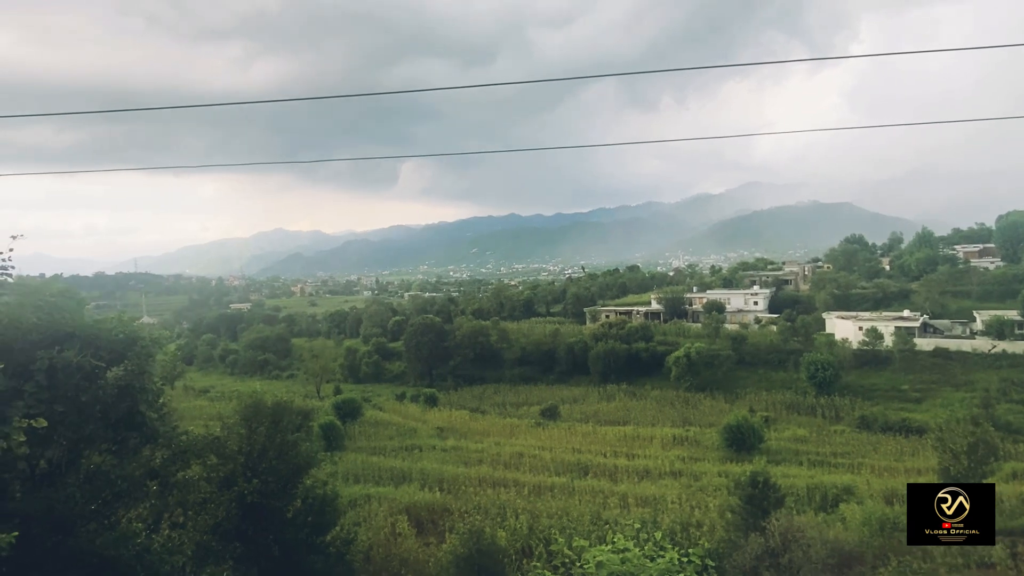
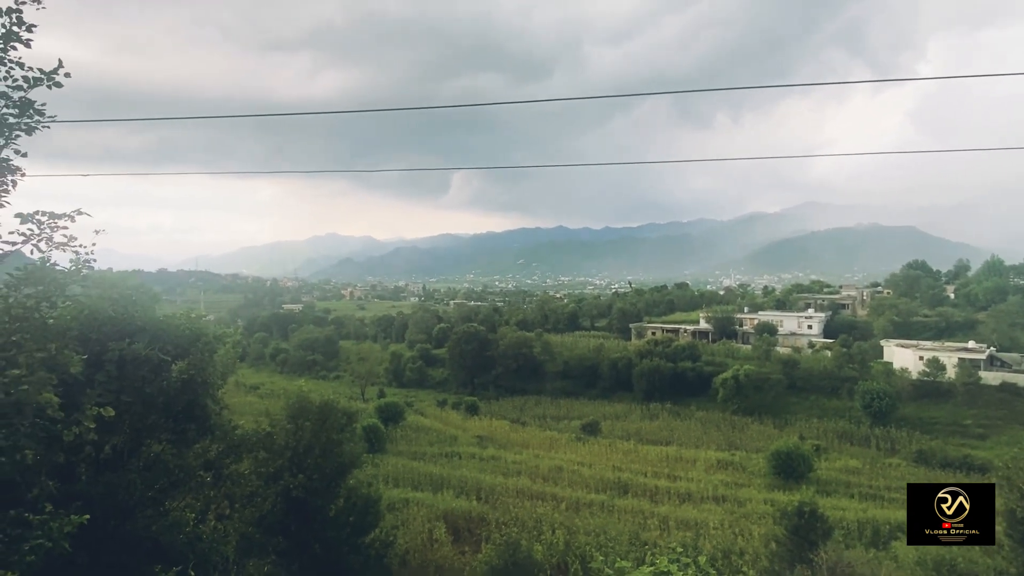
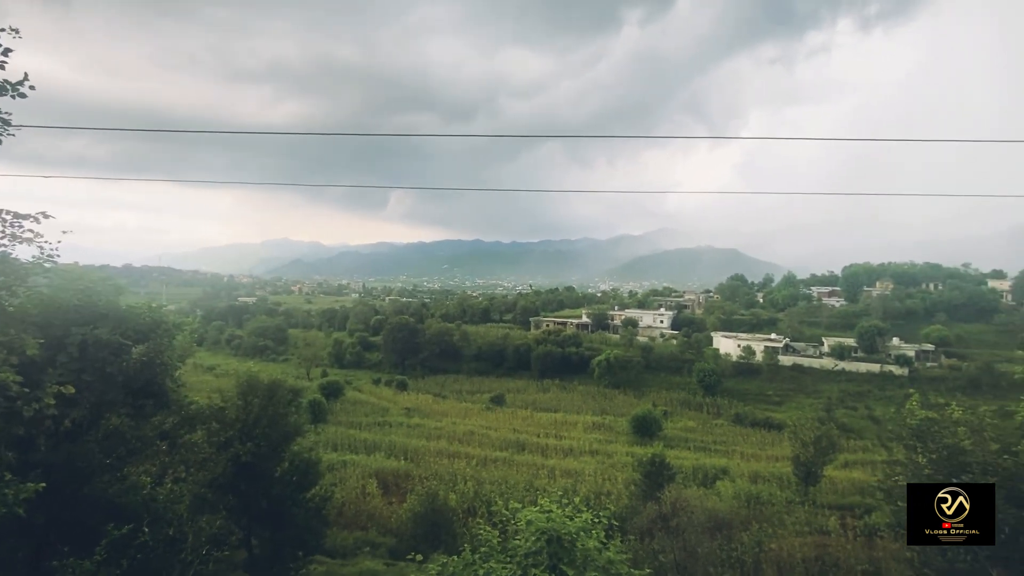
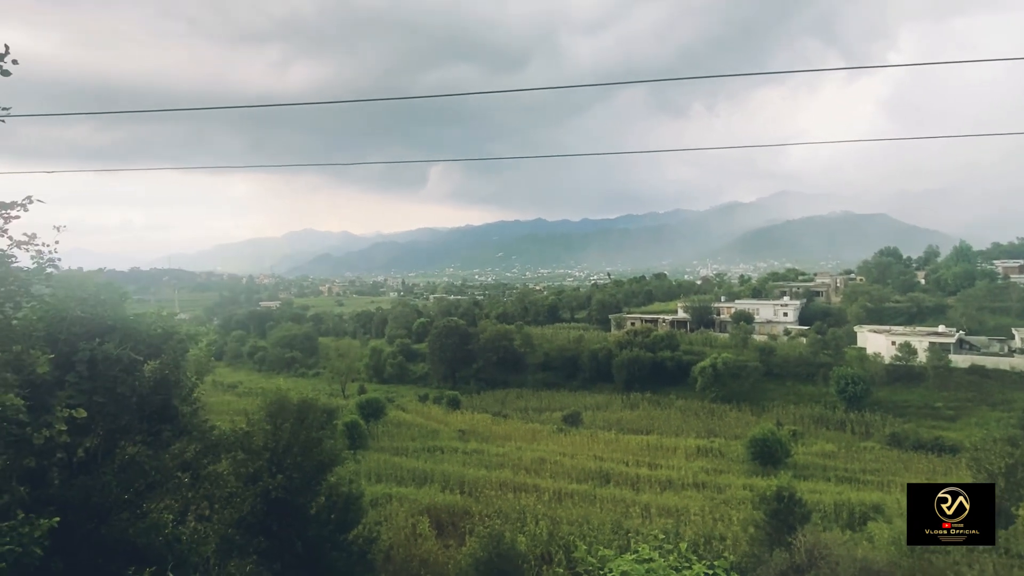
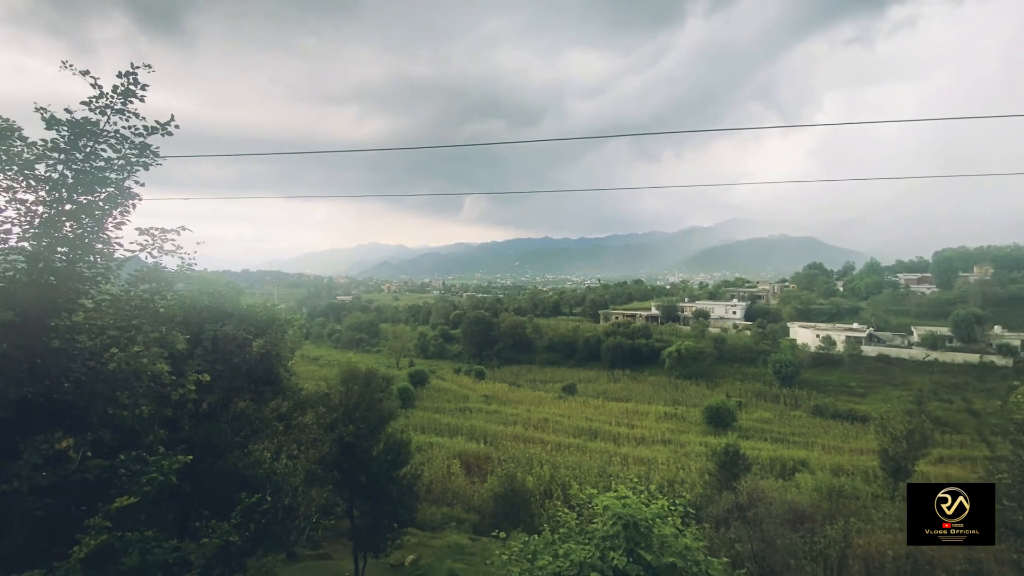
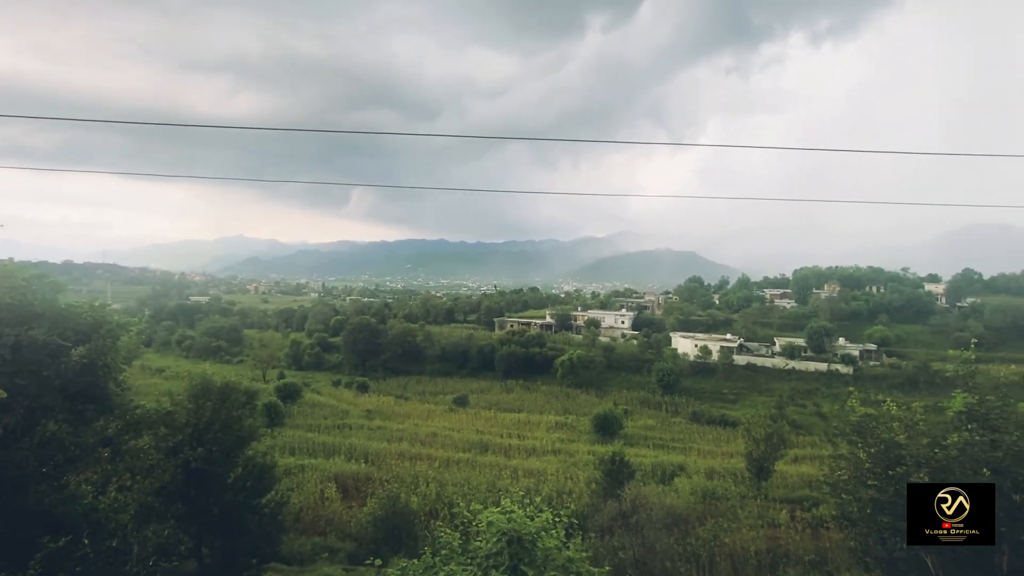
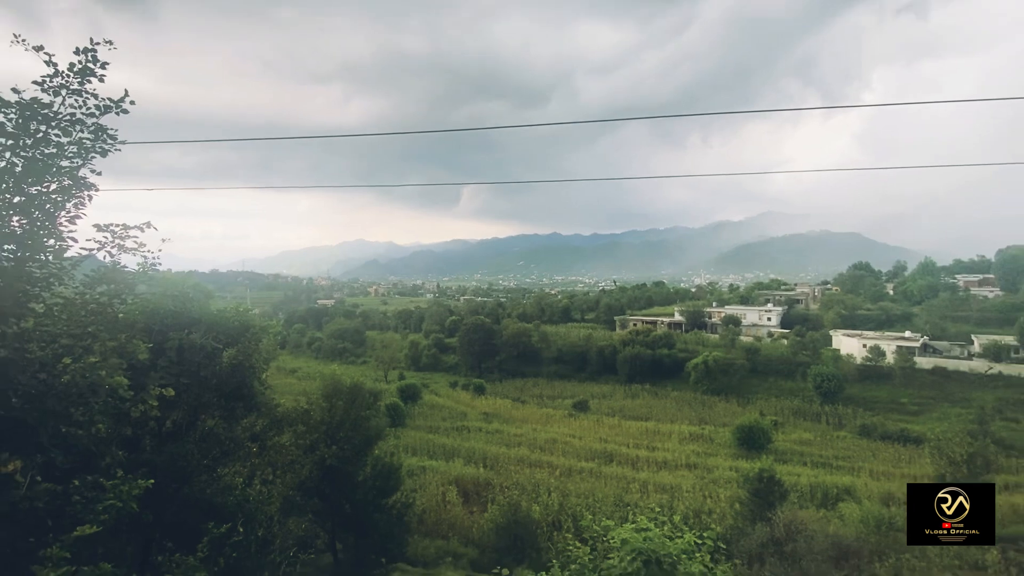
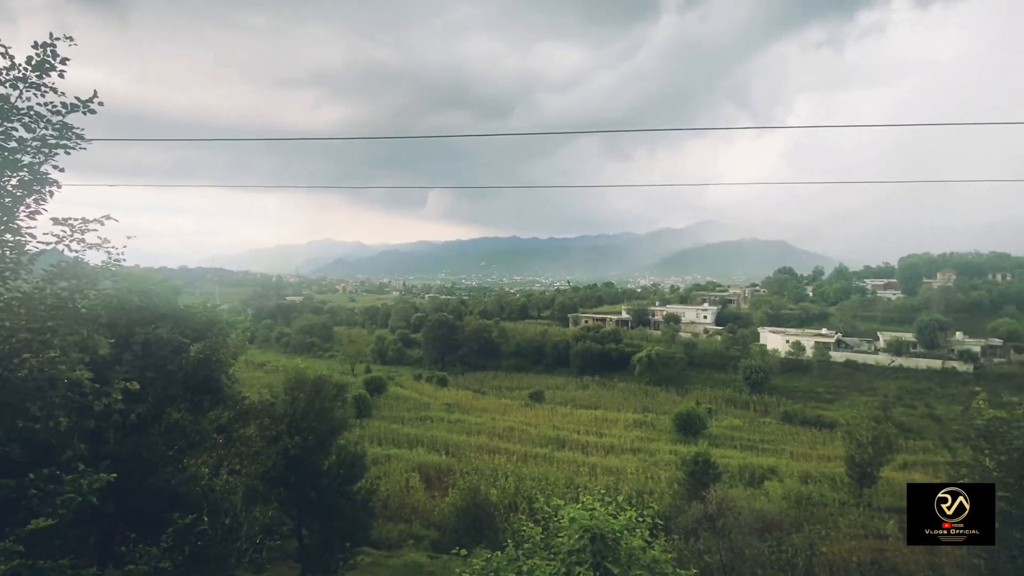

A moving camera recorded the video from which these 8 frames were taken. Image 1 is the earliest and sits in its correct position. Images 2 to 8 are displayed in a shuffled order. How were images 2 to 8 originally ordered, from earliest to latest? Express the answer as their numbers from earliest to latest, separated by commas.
4, 2, 7, 5, 8, 3, 6
